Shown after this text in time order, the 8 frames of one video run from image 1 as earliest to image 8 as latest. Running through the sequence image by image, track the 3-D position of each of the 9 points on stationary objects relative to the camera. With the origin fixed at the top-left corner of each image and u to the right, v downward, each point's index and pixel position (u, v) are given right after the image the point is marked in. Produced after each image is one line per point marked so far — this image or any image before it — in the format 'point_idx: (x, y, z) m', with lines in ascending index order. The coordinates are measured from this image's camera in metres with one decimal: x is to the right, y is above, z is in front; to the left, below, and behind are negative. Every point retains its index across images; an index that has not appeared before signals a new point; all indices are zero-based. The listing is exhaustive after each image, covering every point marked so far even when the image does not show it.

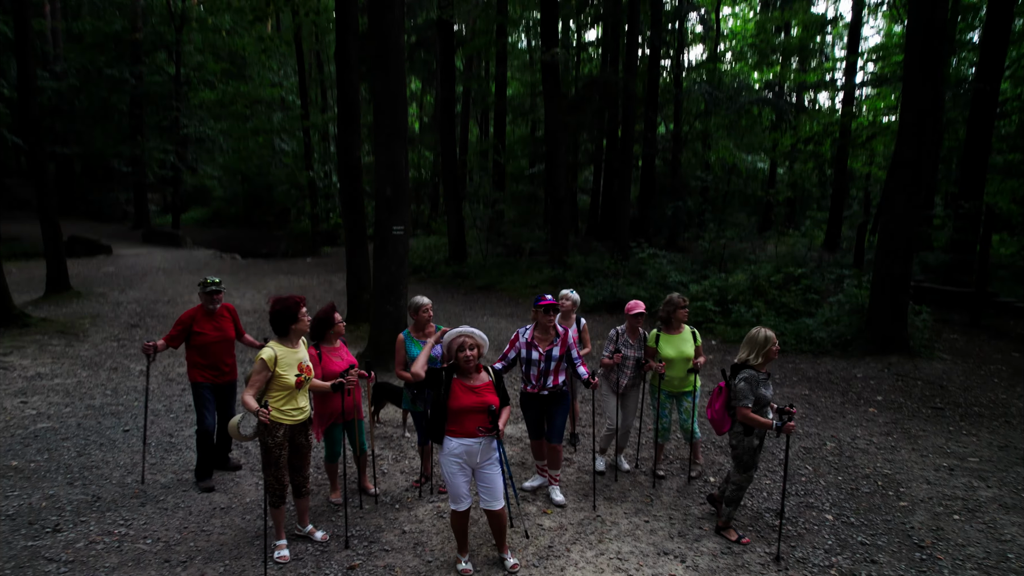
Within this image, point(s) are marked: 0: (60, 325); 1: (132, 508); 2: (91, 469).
0: (-6.2, -0.6, +9.0) m
1: (-2.3, -1.4, +4.0) m
2: (-2.9, -1.3, +4.6) m
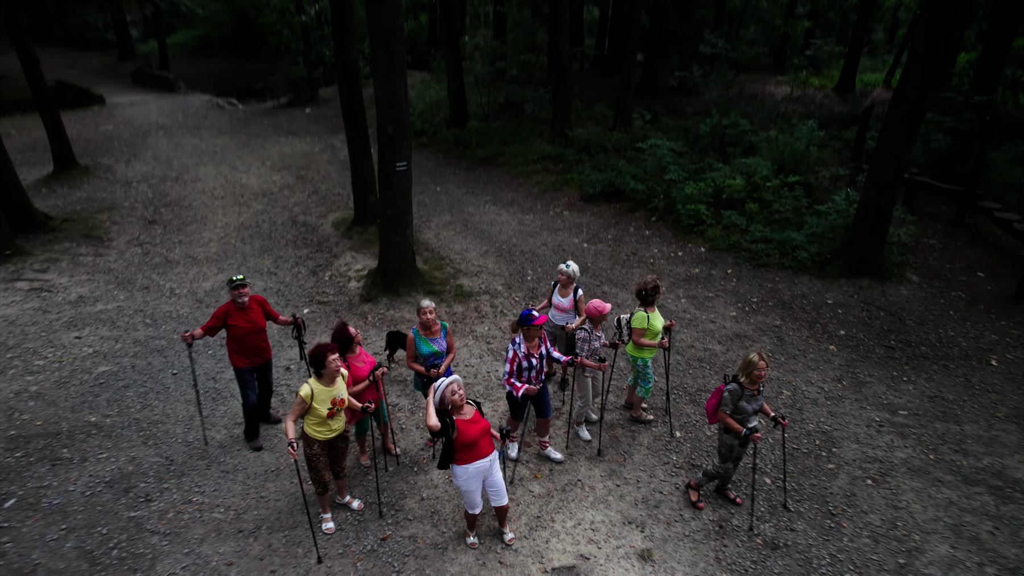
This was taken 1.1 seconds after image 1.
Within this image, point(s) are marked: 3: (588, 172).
0: (-6.2, +0.8, +9.5) m
1: (-2.3, -1.4, +5.0) m
2: (-3.0, -1.2, +5.5) m
3: (+1.3, +2.0, +11.2) m
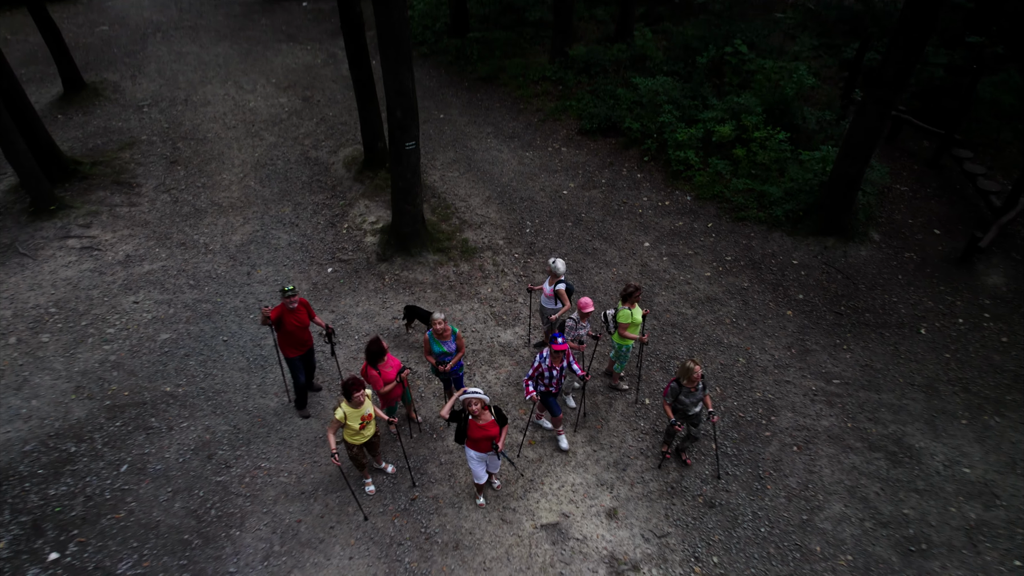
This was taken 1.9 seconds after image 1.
0: (-6.2, +1.8, +10.2) m
1: (-2.3, -1.4, +6.2) m
2: (-3.0, -1.1, +6.7) m
3: (+1.3, +3.3, +11.5) m
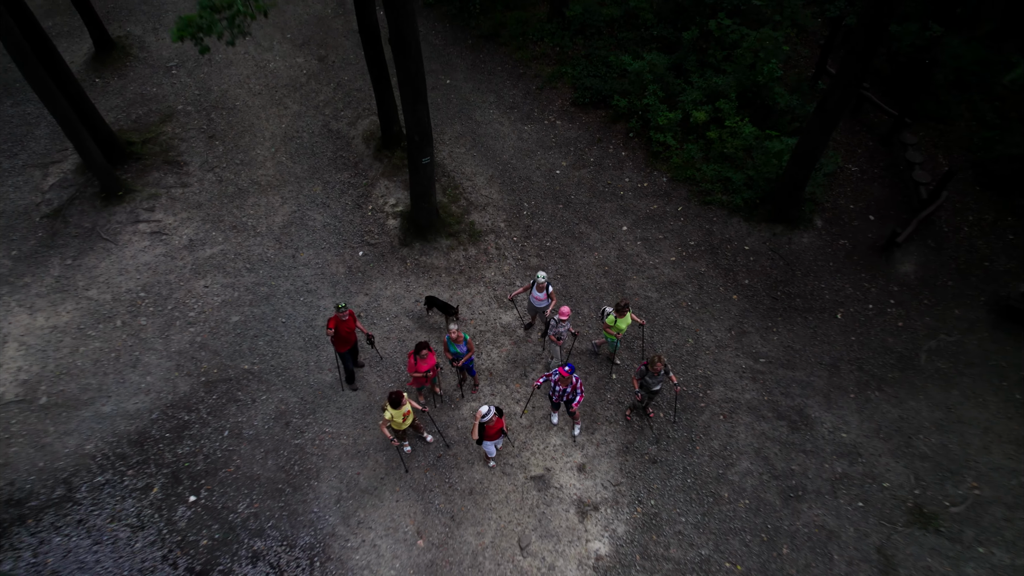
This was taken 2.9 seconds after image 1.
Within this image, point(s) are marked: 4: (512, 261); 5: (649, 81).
0: (-6.2, +2.4, +11.5) m
1: (-2.4, -1.5, +8.3) m
2: (-3.0, -1.1, +8.7) m
3: (+1.3, +4.2, +12.5) m
4: (0.0, +0.4, +9.9) m
5: (+2.4, +3.7, +11.6) m
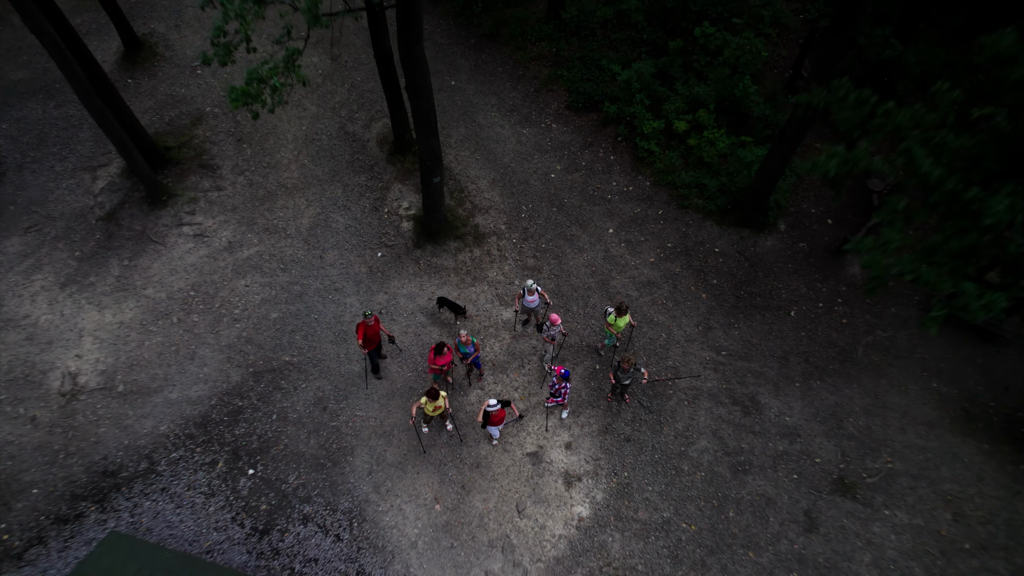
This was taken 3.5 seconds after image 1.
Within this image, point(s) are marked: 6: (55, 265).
0: (-6.2, +2.6, +12.8) m
1: (-2.4, -1.6, +9.9) m
2: (-3.0, -1.2, +10.3) m
3: (+1.3, +4.5, +13.5) m
4: (0.0, +0.5, +11.3) m
5: (+2.4, +3.9, +12.7) m
6: (-8.0, +0.4, +11.4) m
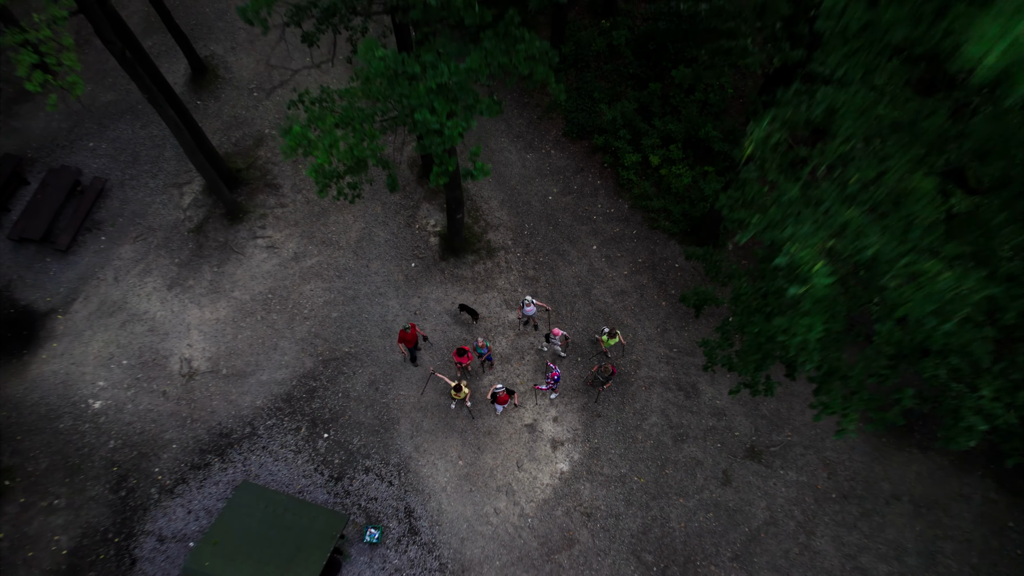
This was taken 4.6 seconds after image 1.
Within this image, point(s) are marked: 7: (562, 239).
0: (-6.0, +2.7, +15.7) m
1: (-2.3, -1.8, +13.4) m
2: (-2.9, -1.3, +13.6) m
3: (+1.5, +4.6, +16.1) m
4: (+0.1, +0.3, +14.4) m
5: (+2.6, +3.9, +15.4) m
6: (-7.9, +0.4, +14.7) m
7: (+1.1, +1.1, +14.8) m
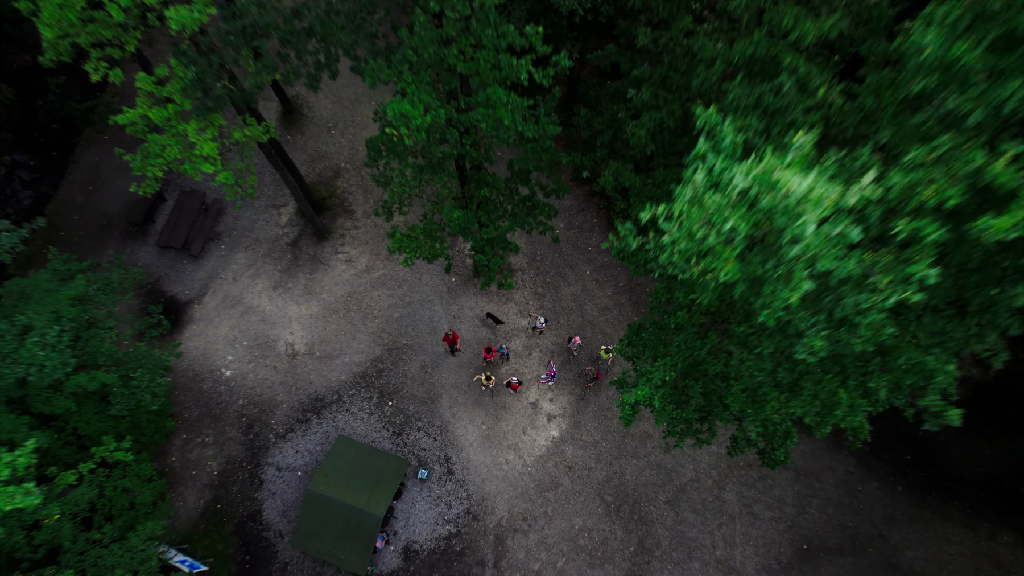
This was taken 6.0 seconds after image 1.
0: (-5.5, +2.8, +20.7) m
1: (-2.0, -2.2, +18.7) m
2: (-2.6, -1.6, +18.9) m
3: (+2.1, +4.3, +20.8) m
4: (+0.5, 0.0, +19.5) m
5: (+3.2, +3.5, +20.1) m
6: (-7.5, +0.4, +19.9) m
7: (+1.6, +0.7, +19.7) m
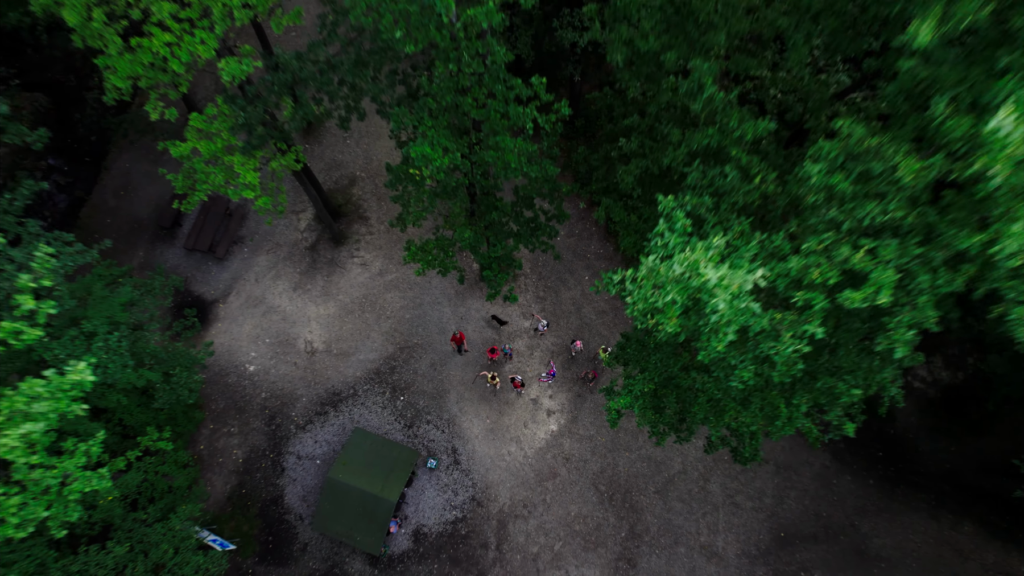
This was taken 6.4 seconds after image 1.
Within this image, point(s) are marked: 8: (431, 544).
0: (-5.3, +2.7, +22.0) m
1: (-1.9, -2.3, +20.1) m
2: (-2.5, -1.7, +20.4) m
3: (+2.3, +4.2, +22.1) m
4: (+0.6, -0.2, +20.9) m
5: (+3.4, +3.4, +21.4) m
6: (-7.4, +0.4, +21.3) m
7: (+1.7, +0.6, +21.1) m
8: (-2.1, -6.8, +17.3) m
